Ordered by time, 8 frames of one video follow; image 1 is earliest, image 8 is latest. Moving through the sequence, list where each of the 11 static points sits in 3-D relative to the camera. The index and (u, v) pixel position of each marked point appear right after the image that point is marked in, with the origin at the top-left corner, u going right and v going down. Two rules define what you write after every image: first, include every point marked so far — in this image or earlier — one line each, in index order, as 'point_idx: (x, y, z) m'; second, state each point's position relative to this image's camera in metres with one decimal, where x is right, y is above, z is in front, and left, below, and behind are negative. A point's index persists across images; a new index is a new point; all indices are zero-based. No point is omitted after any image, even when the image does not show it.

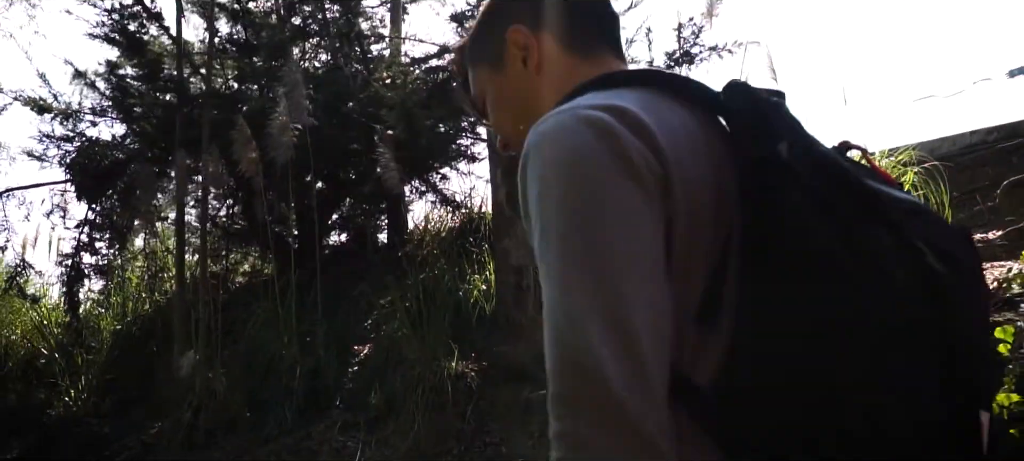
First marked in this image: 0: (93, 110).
0: (-3.0, +1.1, +7.9) m
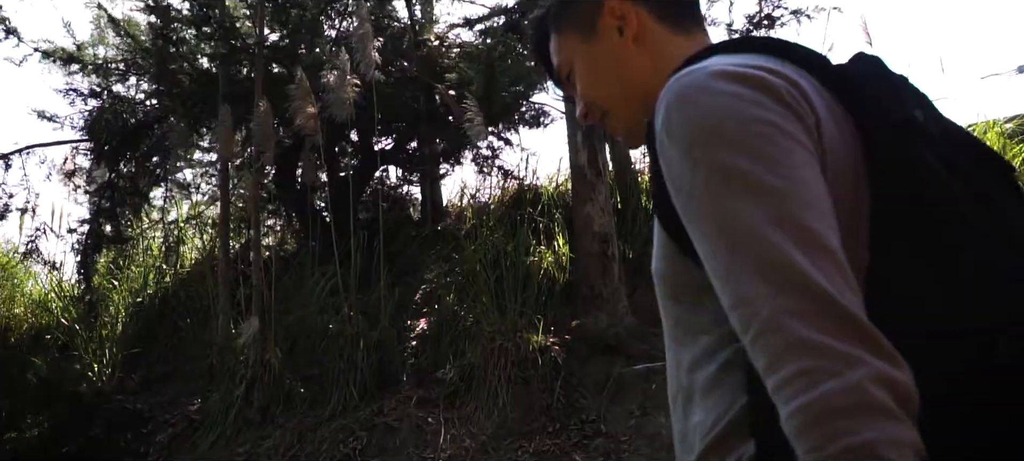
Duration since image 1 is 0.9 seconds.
0: (-2.6, +1.3, +7.4) m
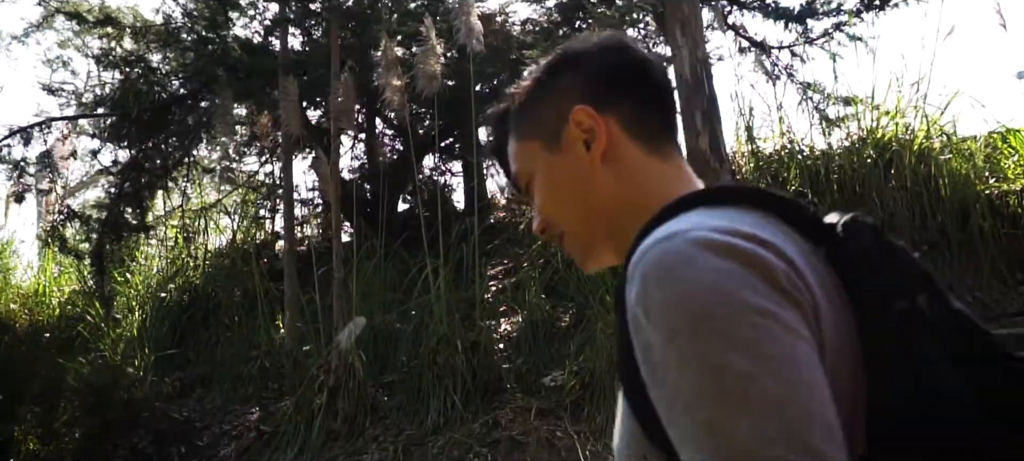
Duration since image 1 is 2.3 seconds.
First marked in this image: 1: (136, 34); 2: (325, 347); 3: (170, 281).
0: (-2.0, +1.4, +6.6) m
1: (-2.5, +1.3, +6.8) m
2: (-1.0, -0.6, +5.2) m
3: (-2.4, -0.4, +7.1) m
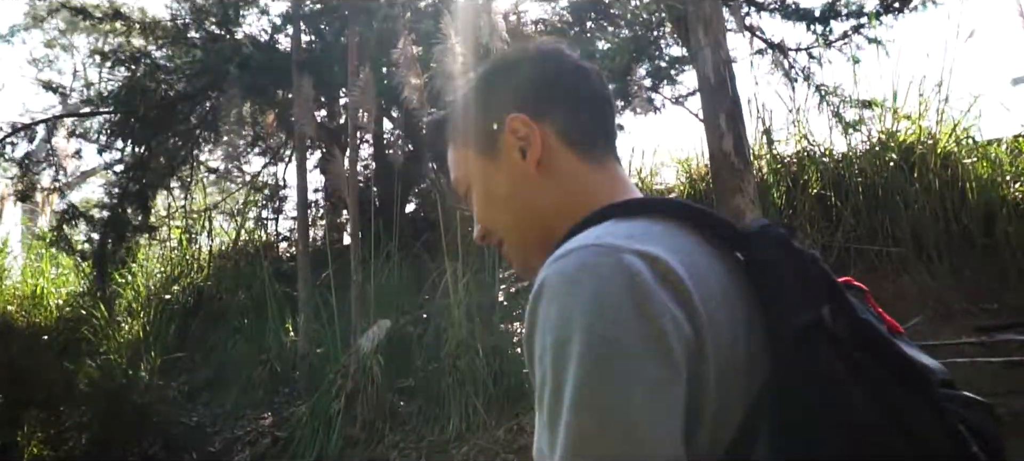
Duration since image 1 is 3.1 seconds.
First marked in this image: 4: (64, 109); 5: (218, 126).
0: (-2.0, +1.4, +6.5) m
1: (-2.4, +1.3, +6.7) m
2: (-0.9, -0.6, +5.1) m
3: (-2.4, -0.4, +7.0) m
4: (-3.1, +0.9, +6.9) m
5: (-1.9, +0.7, +6.6) m
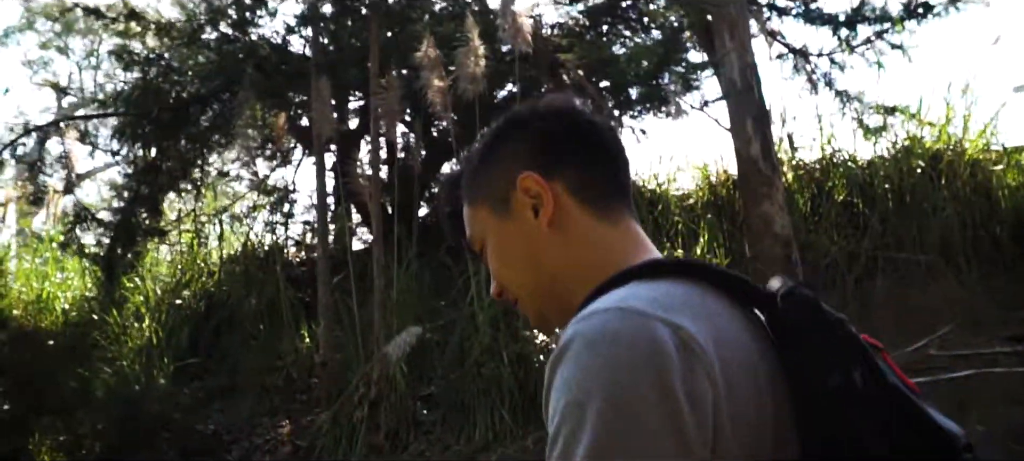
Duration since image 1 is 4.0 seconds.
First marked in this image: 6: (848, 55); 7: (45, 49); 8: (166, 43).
0: (-1.8, +1.4, +6.4) m
1: (-2.3, +1.3, +6.6) m
2: (-0.7, -0.6, +5.0) m
3: (-2.3, -0.4, +6.9) m
4: (-3.0, +0.8, +6.8) m
5: (-1.8, +0.7, +6.5) m
6: (+2.1, +1.1, +6.1) m
7: (-5.9, +2.2, +12.4) m
8: (-2.3, +1.2, +6.6) m
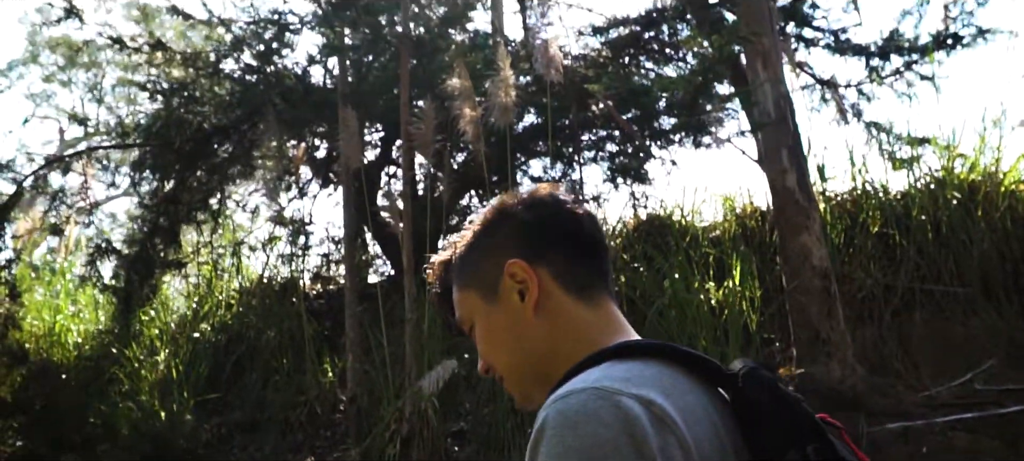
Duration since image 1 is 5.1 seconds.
0: (-1.7, +1.2, +6.4) m
1: (-2.1, +1.1, +6.5) m
2: (-0.6, -0.8, +4.9) m
3: (-2.1, -0.6, +6.8) m
4: (-2.8, +0.6, +6.7) m
5: (-1.7, +0.5, +6.4) m
6: (+2.2, +0.9, +6.1) m
7: (-5.8, +1.8, +12.4) m
8: (-2.1, +1.0, +6.5) m
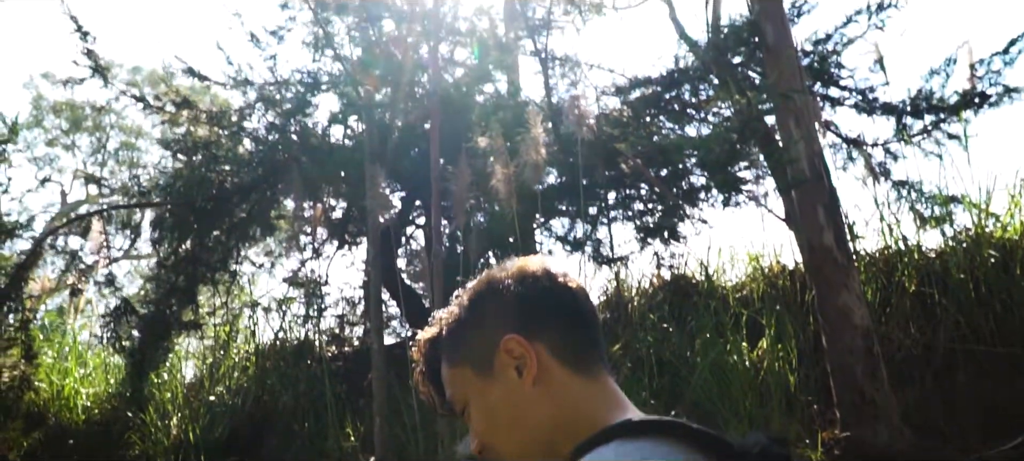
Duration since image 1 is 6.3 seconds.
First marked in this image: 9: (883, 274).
0: (-1.5, +0.8, +6.3) m
1: (-2.0, +0.7, +6.5) m
2: (-0.4, -1.1, +4.7) m
3: (-1.9, -1.0, +6.6) m
4: (-2.7, +0.2, +6.7) m
5: (-1.5, +0.1, +6.4) m
6: (+2.4, +0.5, +6.1) m
7: (-5.6, +1.0, +12.3) m
8: (-2.0, +0.6, +6.5) m
9: (+2.0, -0.2, +5.4) m
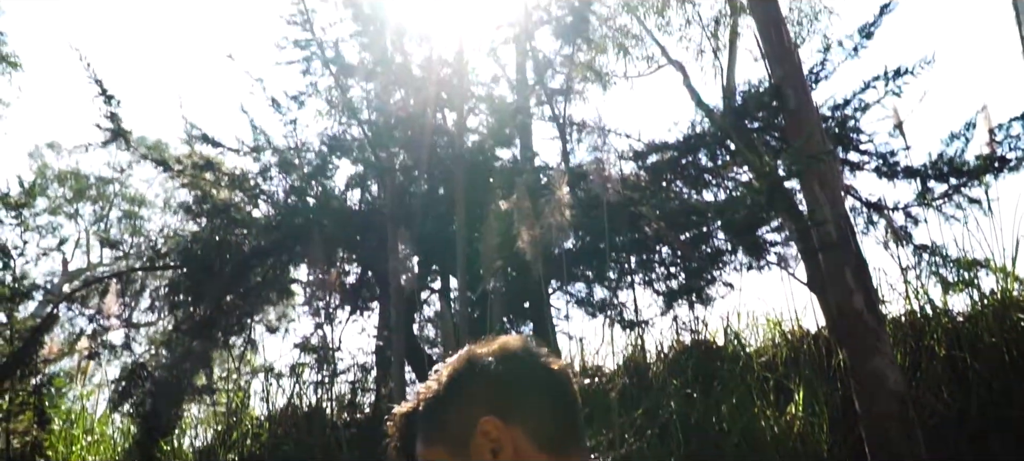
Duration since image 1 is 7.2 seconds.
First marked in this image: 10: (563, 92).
0: (-1.4, +0.4, +6.3) m
1: (-1.9, +0.3, +6.5) m
2: (-0.3, -1.4, +4.6) m
3: (-1.8, -1.4, +6.5) m
4: (-2.5, -0.2, +6.6) m
5: (-1.4, -0.3, +6.3) m
6: (+2.5, +0.1, +6.0) m
7: (-5.5, +0.2, +12.3) m
8: (-1.8, +0.2, +6.5) m
9: (+2.1, -0.6, +5.3) m
10: (+0.3, +0.9, +6.2) m
